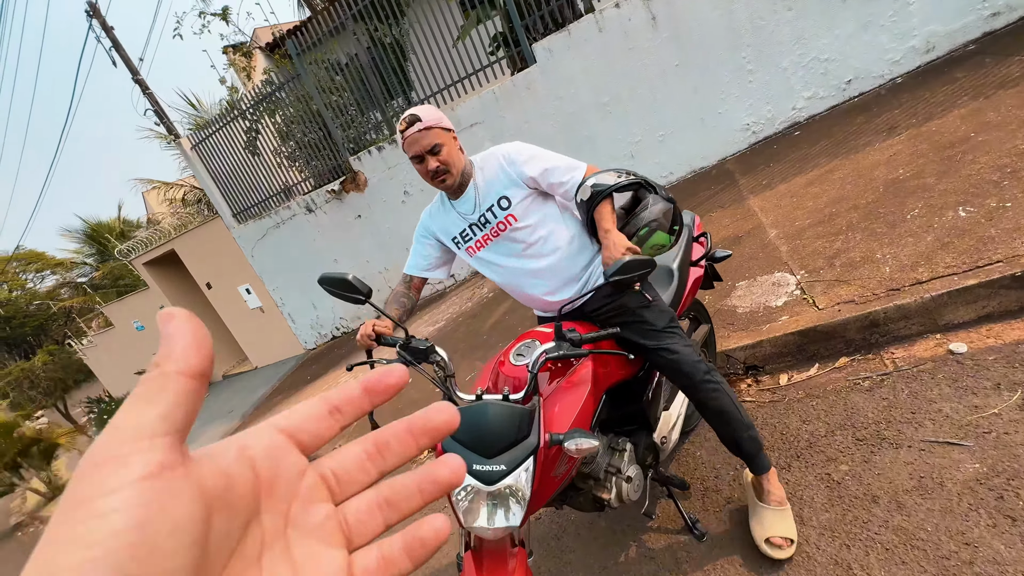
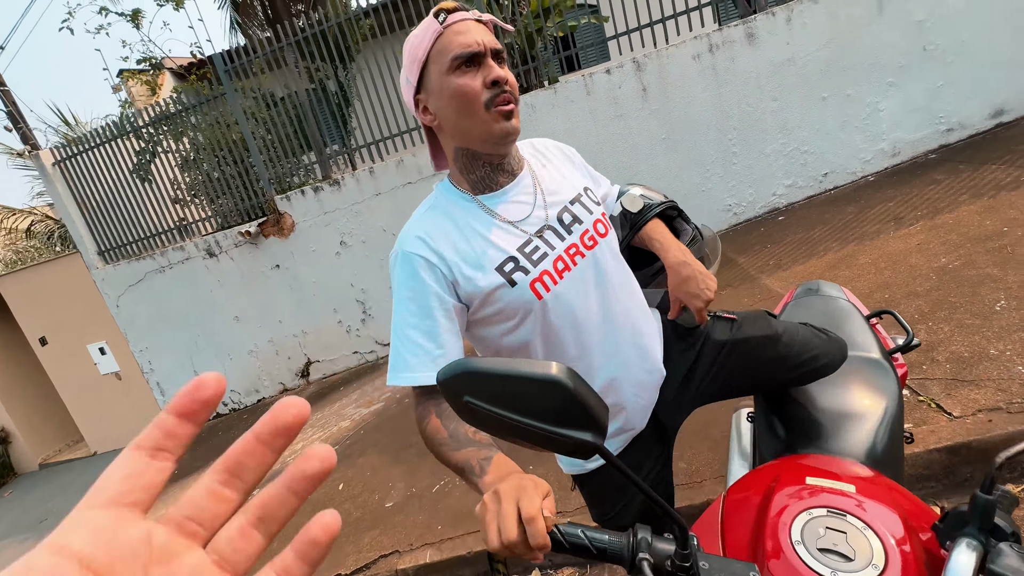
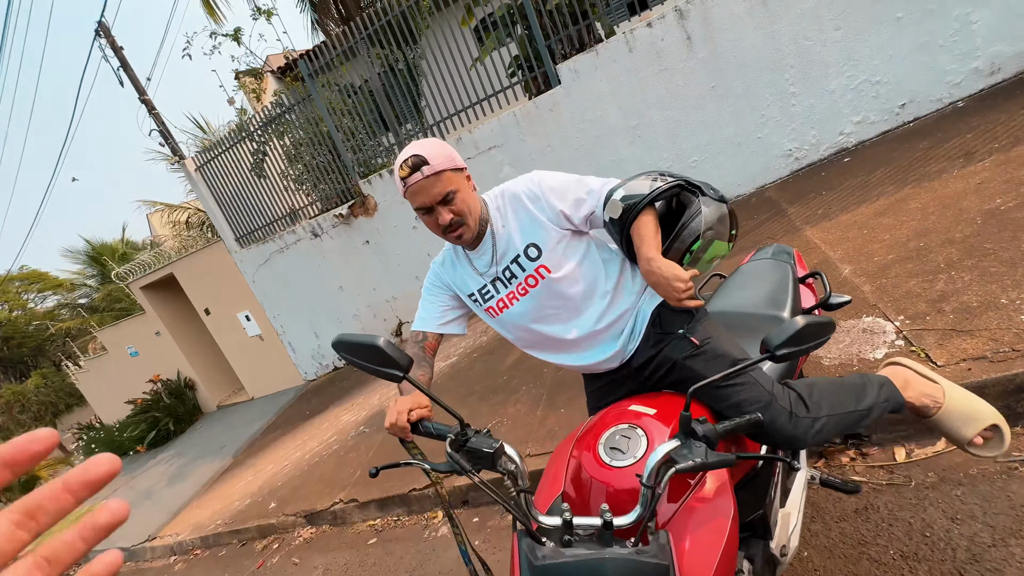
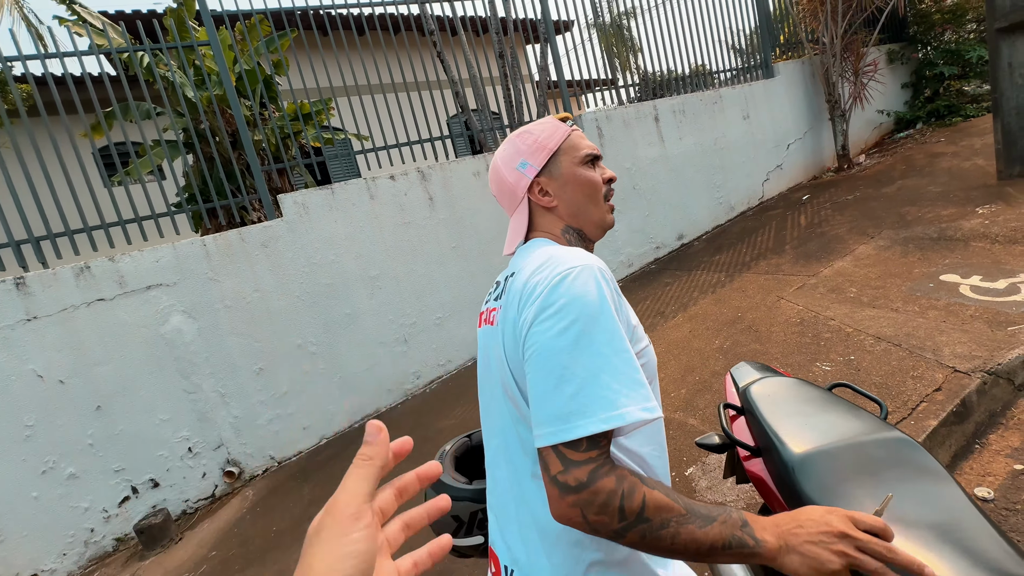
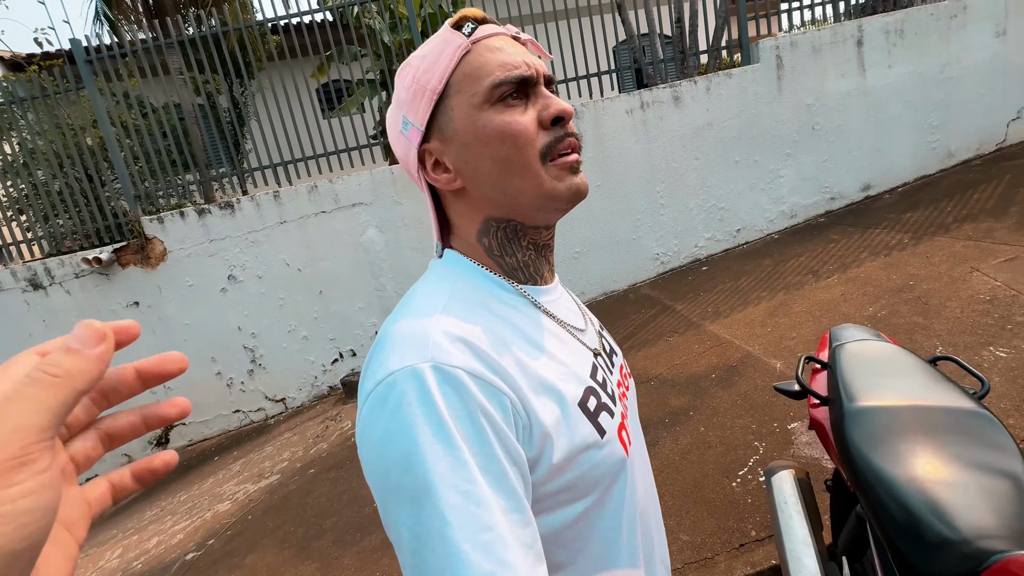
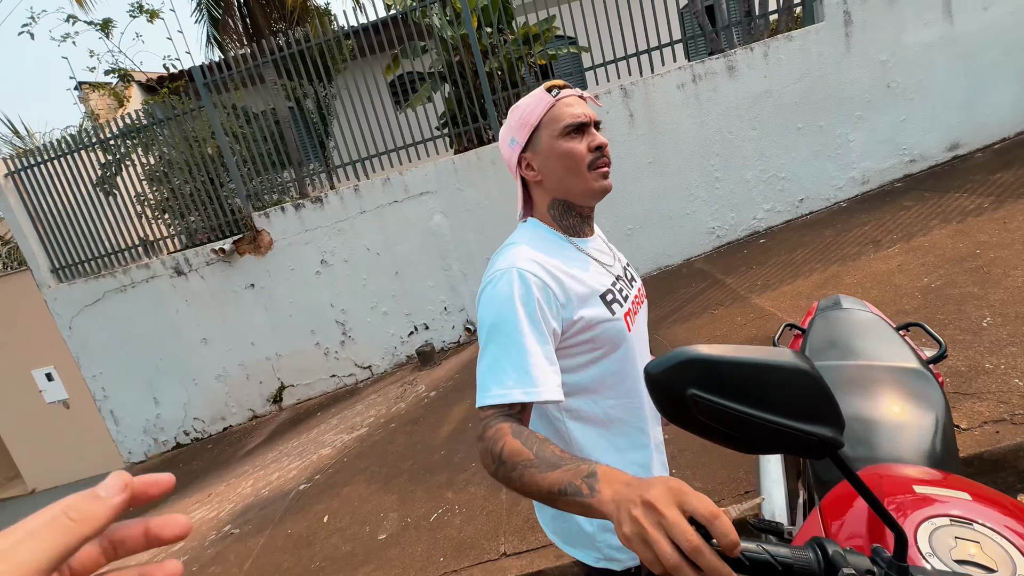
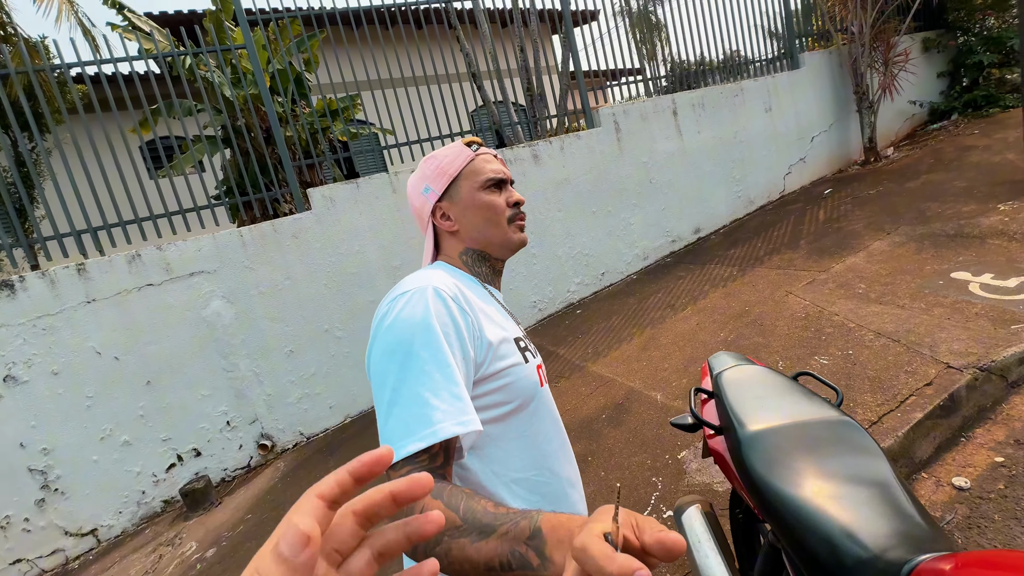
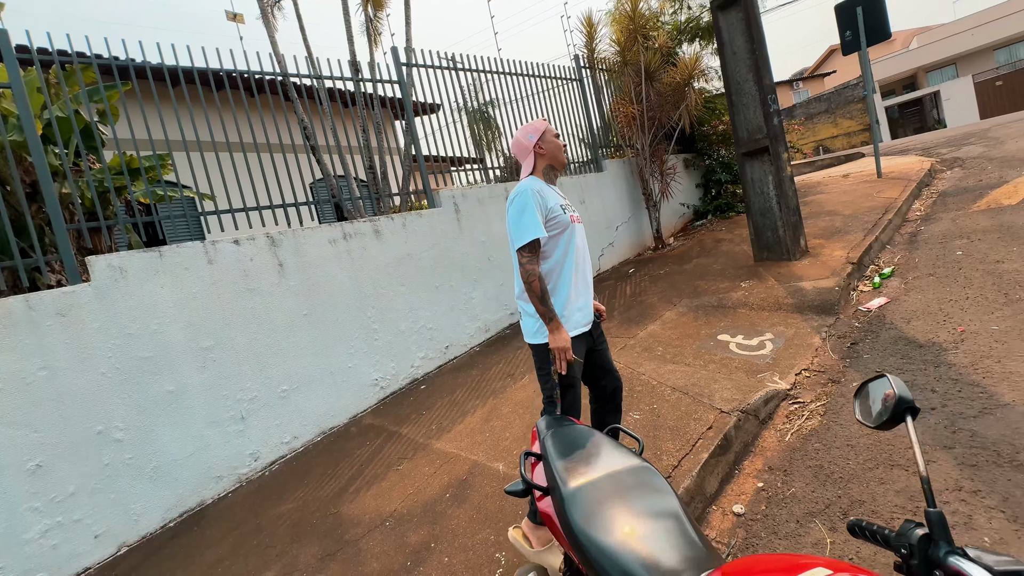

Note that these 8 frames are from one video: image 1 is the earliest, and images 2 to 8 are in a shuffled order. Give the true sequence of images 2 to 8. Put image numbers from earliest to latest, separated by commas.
3, 2, 6, 5, 7, 4, 8
